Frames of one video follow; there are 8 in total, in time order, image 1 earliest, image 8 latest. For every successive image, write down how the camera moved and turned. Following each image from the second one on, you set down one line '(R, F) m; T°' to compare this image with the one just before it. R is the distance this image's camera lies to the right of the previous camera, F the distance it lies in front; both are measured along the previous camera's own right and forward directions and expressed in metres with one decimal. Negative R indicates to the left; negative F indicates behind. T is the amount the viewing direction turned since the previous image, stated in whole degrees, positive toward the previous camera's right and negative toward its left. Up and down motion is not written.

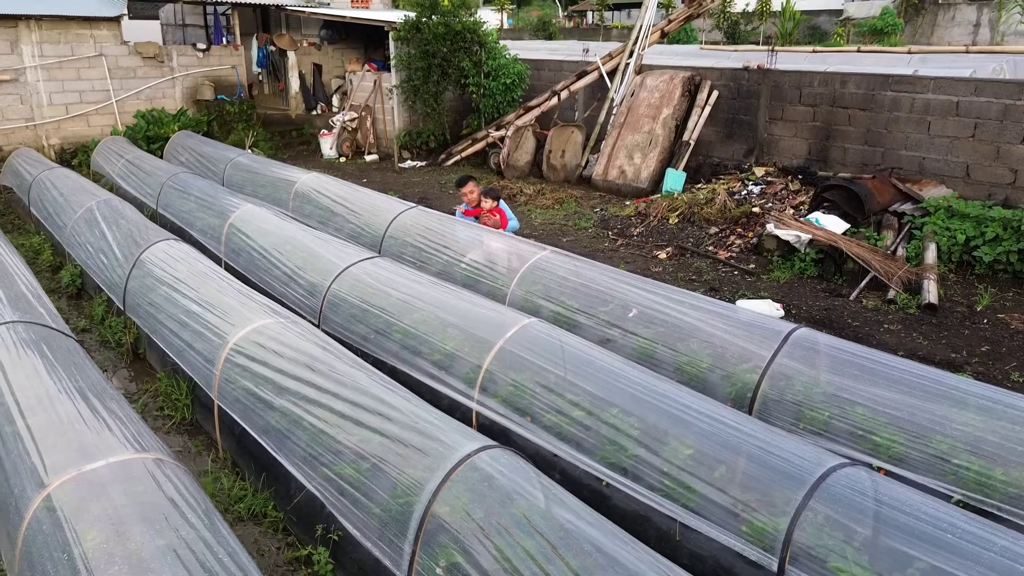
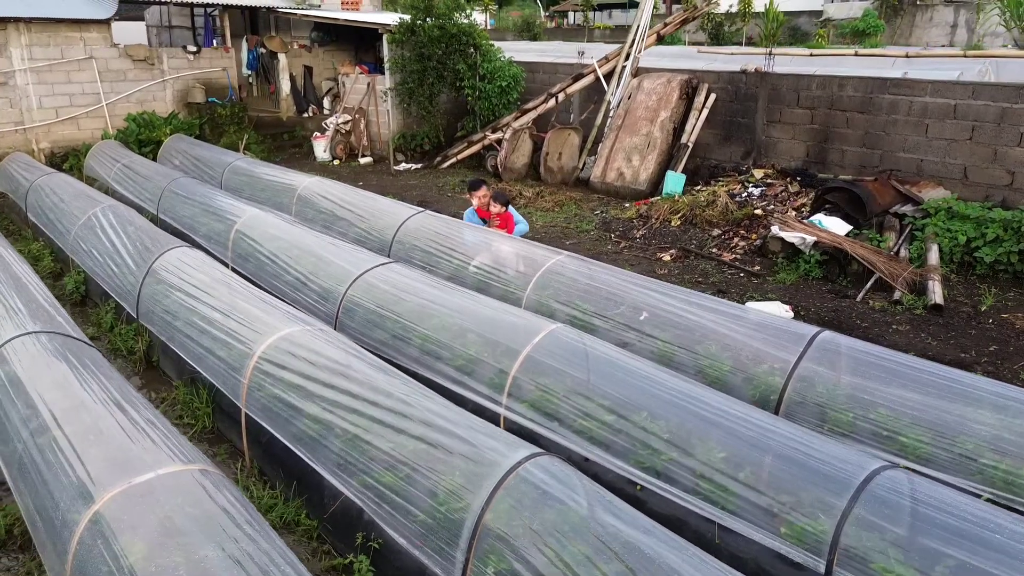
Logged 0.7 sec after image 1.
(-0.2, 0.0) m; +1°
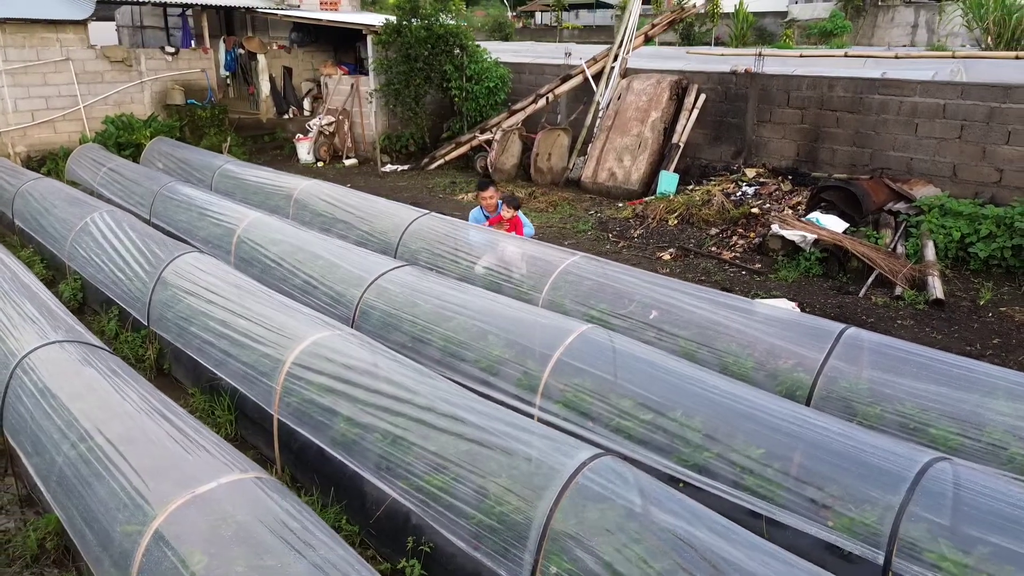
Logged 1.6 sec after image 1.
(-0.3, 0.0) m; +2°
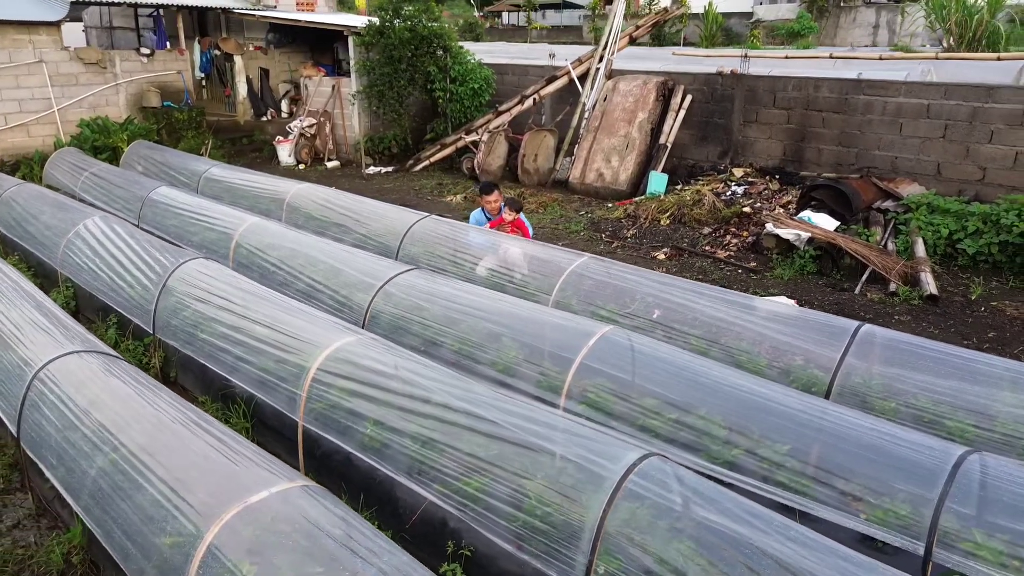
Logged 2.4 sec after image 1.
(-0.2, 0.0) m; +2°
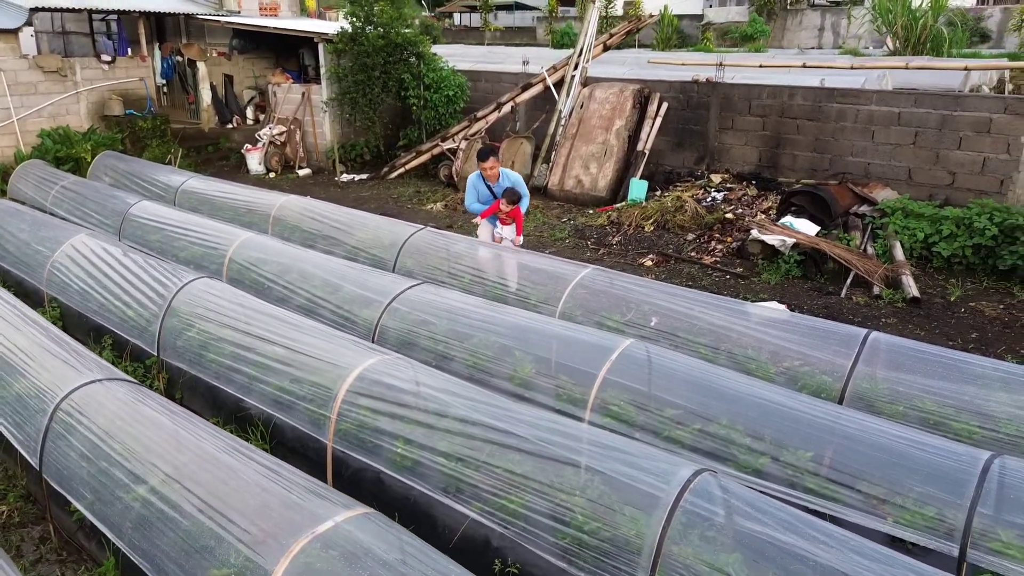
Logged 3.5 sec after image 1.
(-0.3, 0.0) m; +3°
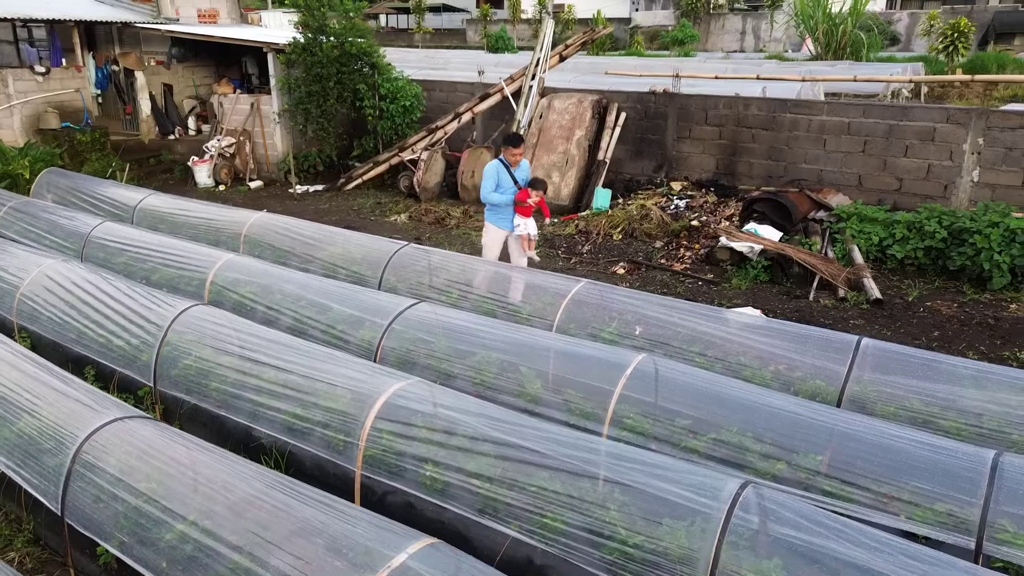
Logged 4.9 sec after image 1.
(-0.4, -0.1) m; +5°
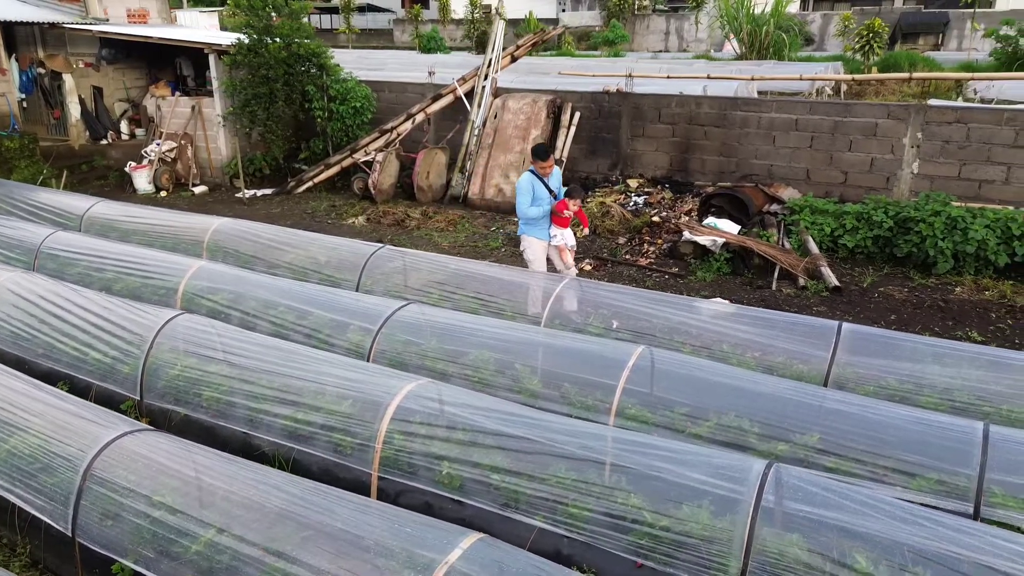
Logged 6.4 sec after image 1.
(-0.3, 0.0) m; +5°
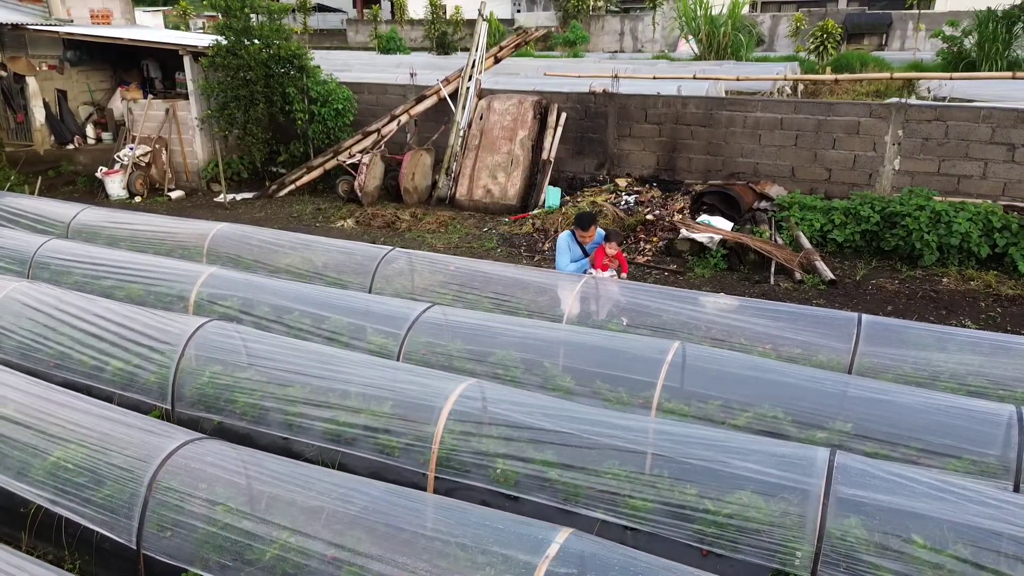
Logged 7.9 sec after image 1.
(-0.4, 0.0) m; +3°
